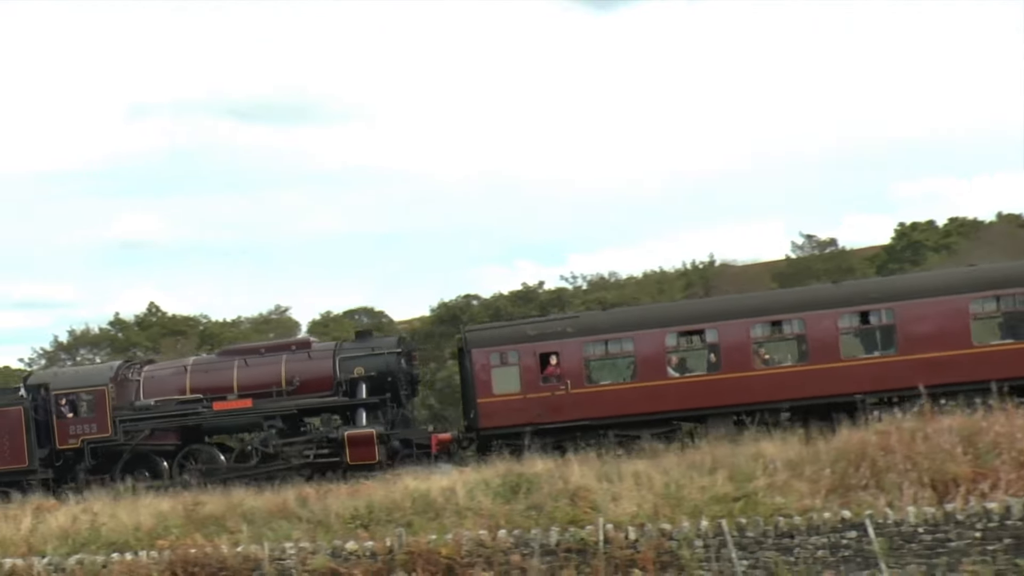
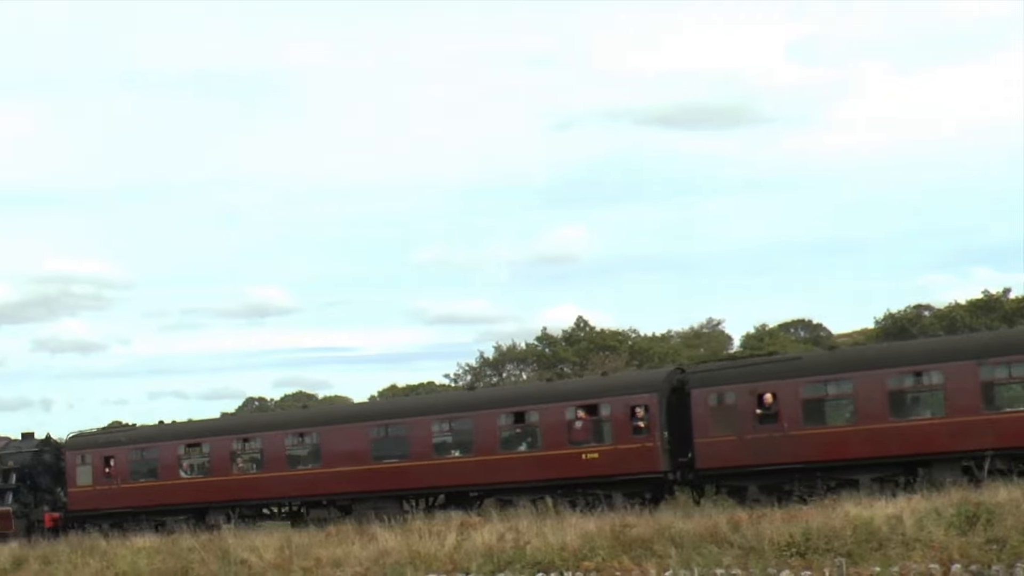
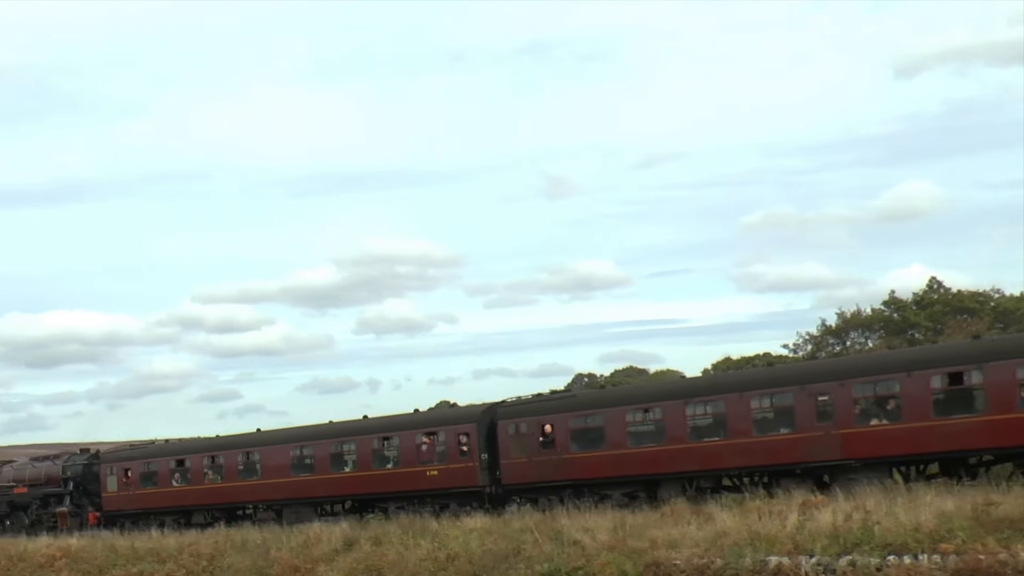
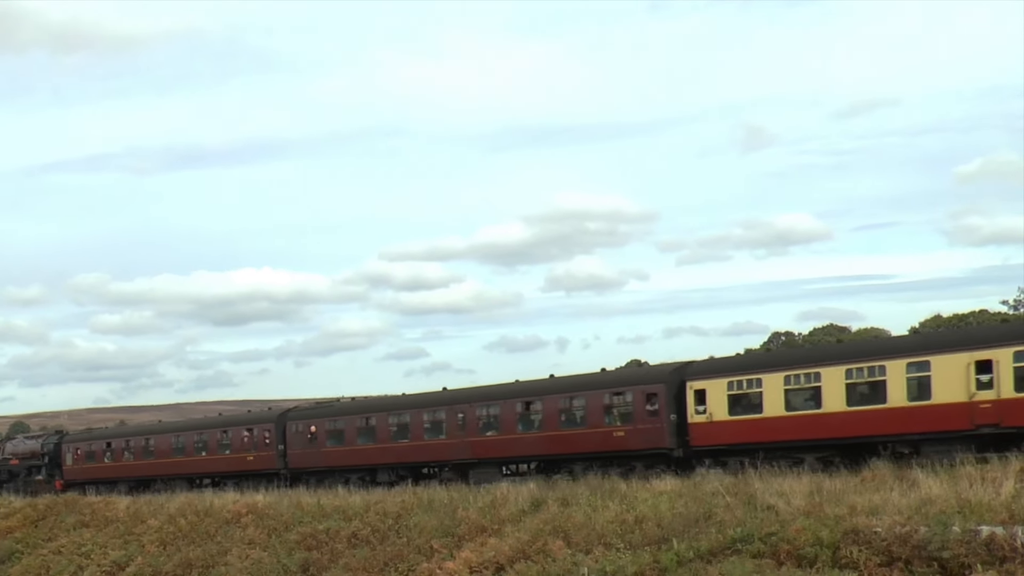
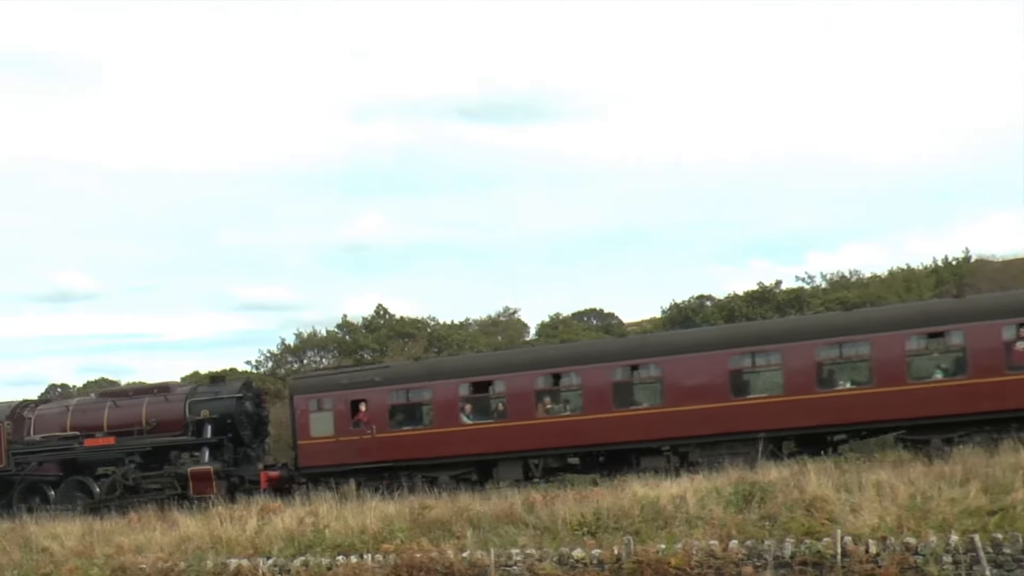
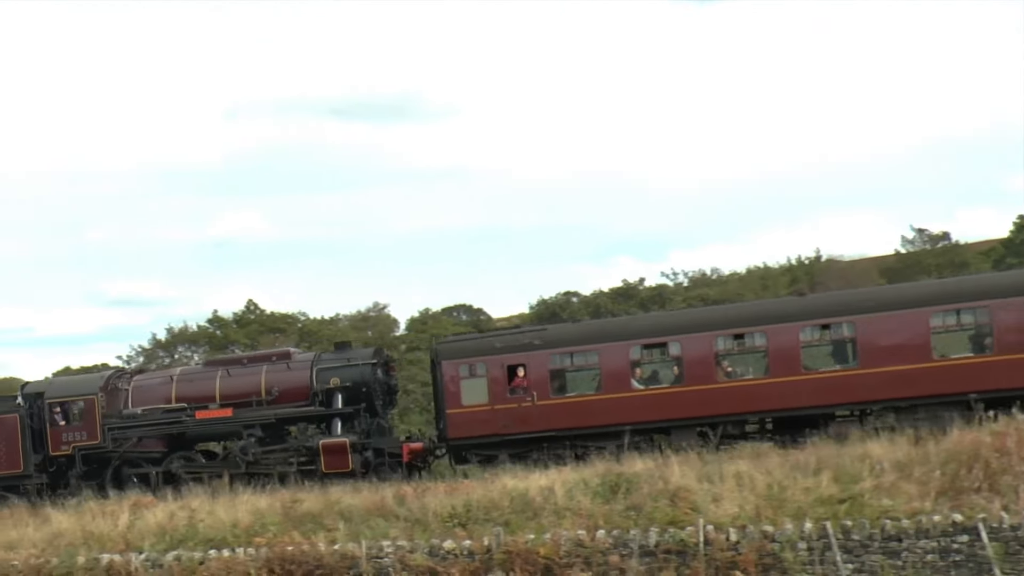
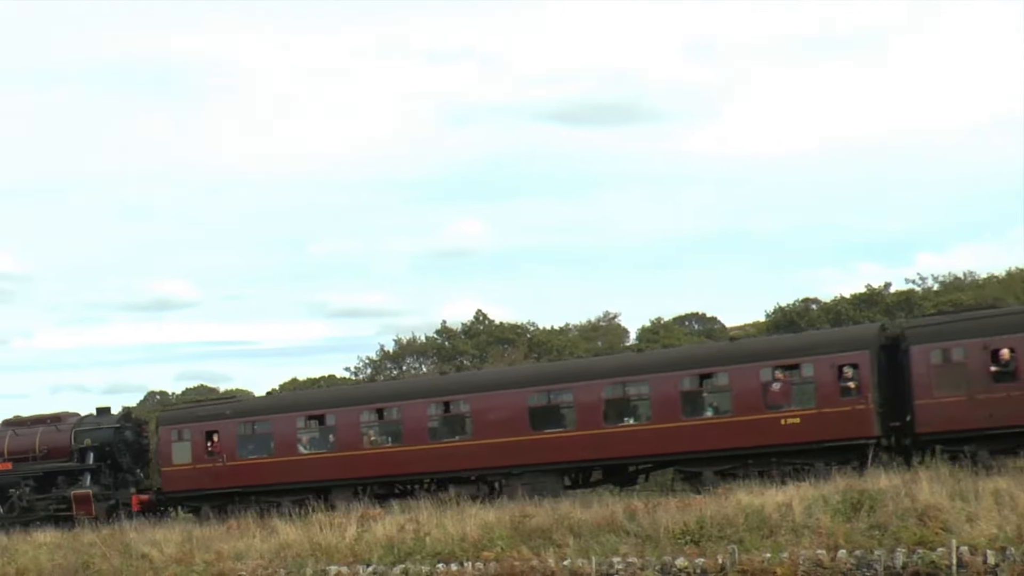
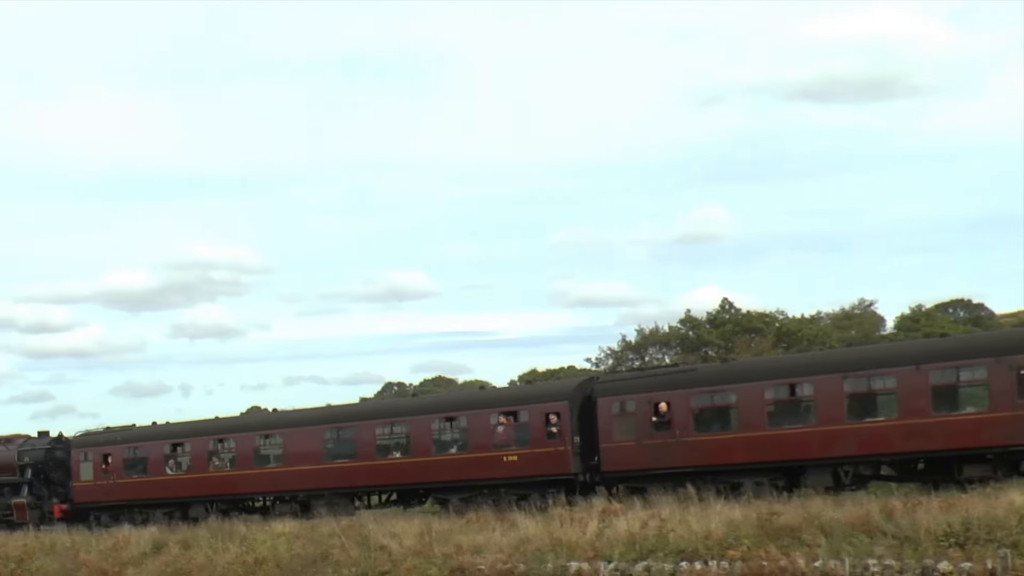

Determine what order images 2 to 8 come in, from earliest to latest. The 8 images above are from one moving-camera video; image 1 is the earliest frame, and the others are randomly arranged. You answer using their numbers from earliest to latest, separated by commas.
6, 5, 7, 2, 8, 3, 4
